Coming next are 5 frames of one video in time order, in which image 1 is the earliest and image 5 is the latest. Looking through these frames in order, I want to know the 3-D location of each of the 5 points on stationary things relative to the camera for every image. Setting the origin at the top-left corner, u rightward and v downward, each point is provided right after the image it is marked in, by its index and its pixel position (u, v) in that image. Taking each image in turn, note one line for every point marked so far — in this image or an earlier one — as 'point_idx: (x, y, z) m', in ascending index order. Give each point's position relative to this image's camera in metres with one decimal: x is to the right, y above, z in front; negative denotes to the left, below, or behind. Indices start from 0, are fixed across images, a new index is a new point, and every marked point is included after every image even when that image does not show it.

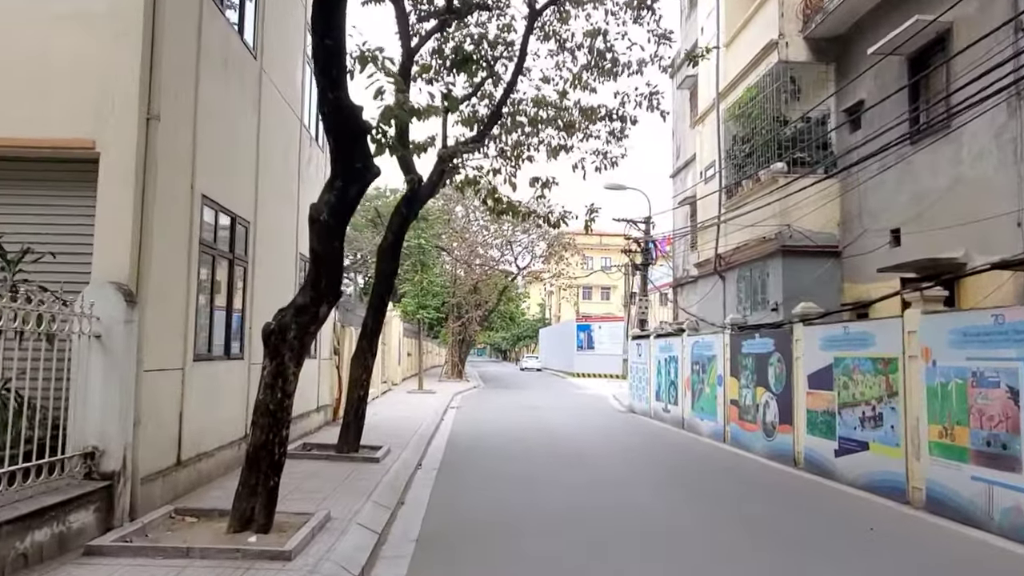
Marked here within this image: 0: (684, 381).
0: (+3.8, -2.0, +18.9) m
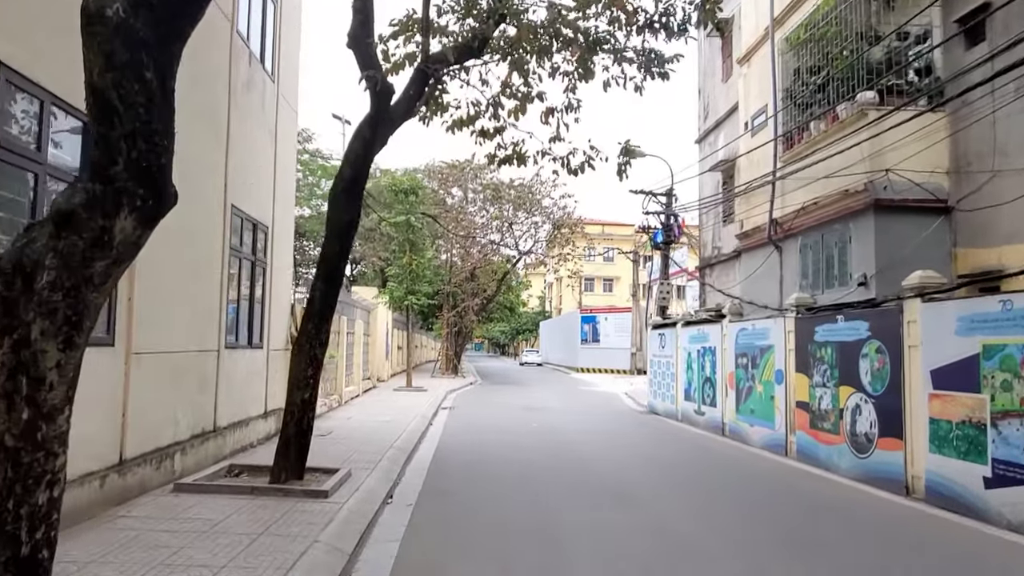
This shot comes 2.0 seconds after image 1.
0: (+3.8, -1.6, +15.5) m
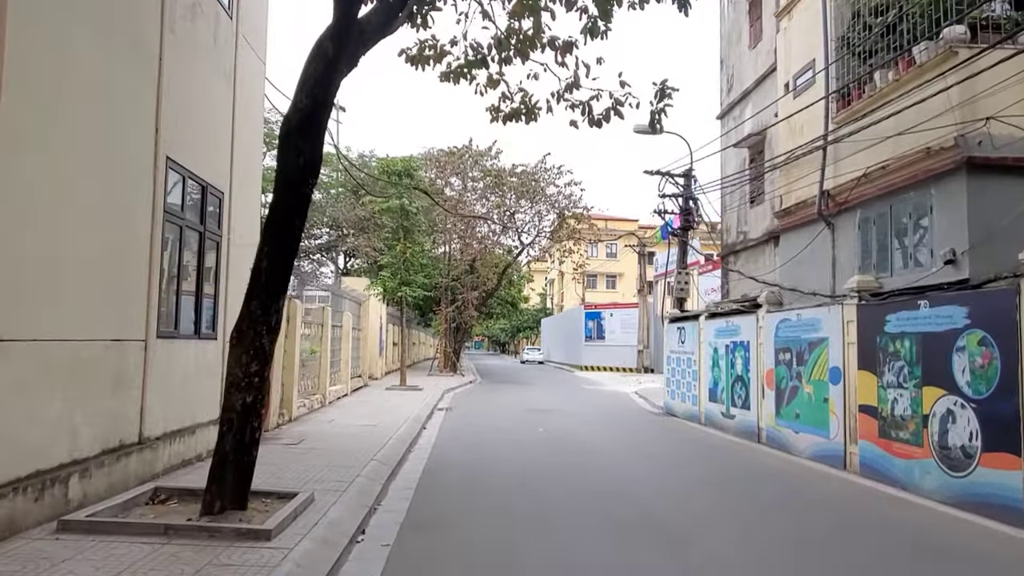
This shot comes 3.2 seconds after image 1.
0: (+3.9, -1.4, +13.5) m
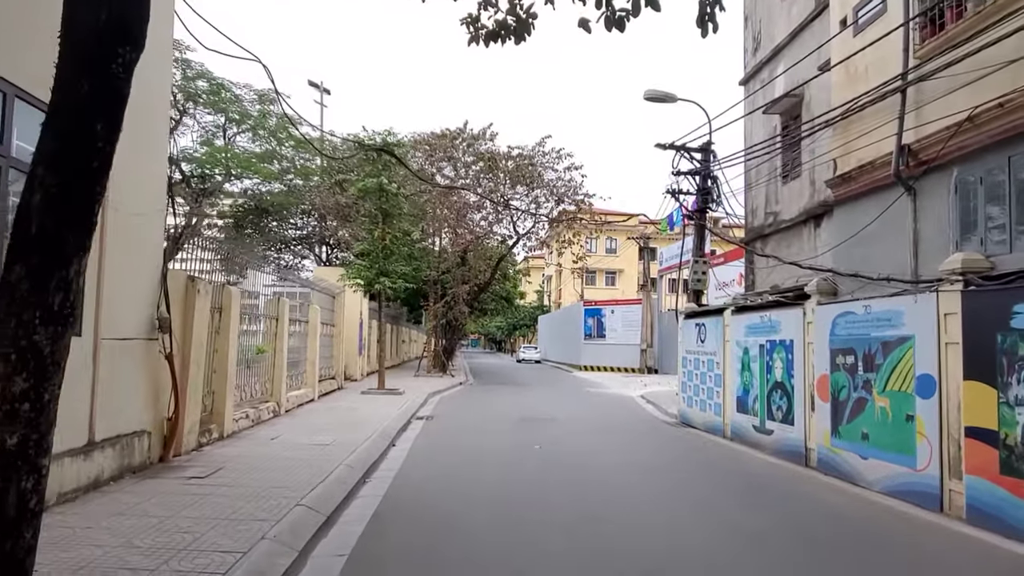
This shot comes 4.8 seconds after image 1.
0: (+3.7, -1.2, +10.8) m
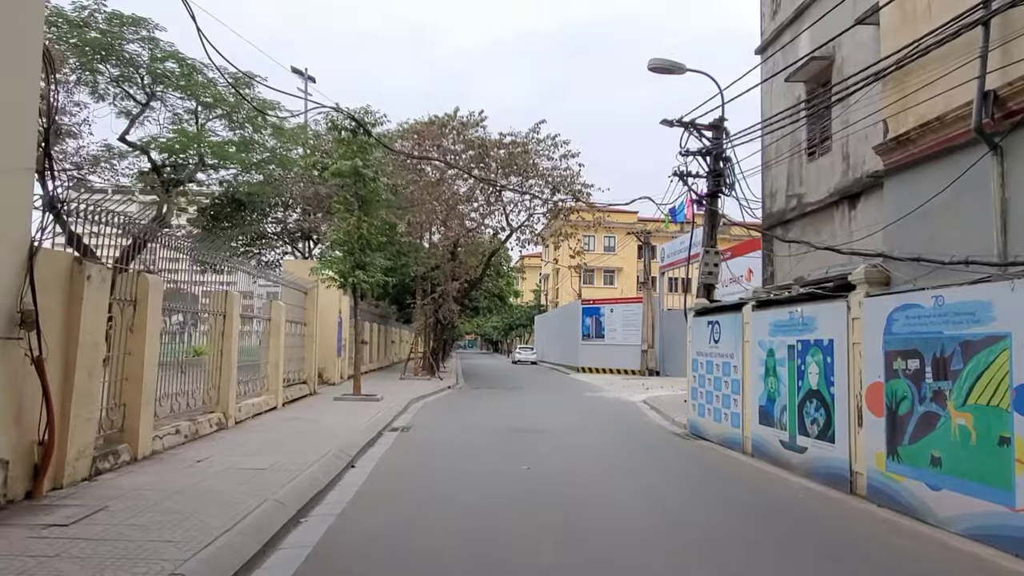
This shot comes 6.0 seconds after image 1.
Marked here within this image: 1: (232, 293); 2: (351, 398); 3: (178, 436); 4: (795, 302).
0: (+3.6, -1.1, +8.9) m
1: (-4.1, -0.1, +12.6) m
2: (-3.4, -2.3, +18.1) m
3: (-3.9, -1.7, +10.0) m
4: (+3.5, -0.2, +10.7) m
